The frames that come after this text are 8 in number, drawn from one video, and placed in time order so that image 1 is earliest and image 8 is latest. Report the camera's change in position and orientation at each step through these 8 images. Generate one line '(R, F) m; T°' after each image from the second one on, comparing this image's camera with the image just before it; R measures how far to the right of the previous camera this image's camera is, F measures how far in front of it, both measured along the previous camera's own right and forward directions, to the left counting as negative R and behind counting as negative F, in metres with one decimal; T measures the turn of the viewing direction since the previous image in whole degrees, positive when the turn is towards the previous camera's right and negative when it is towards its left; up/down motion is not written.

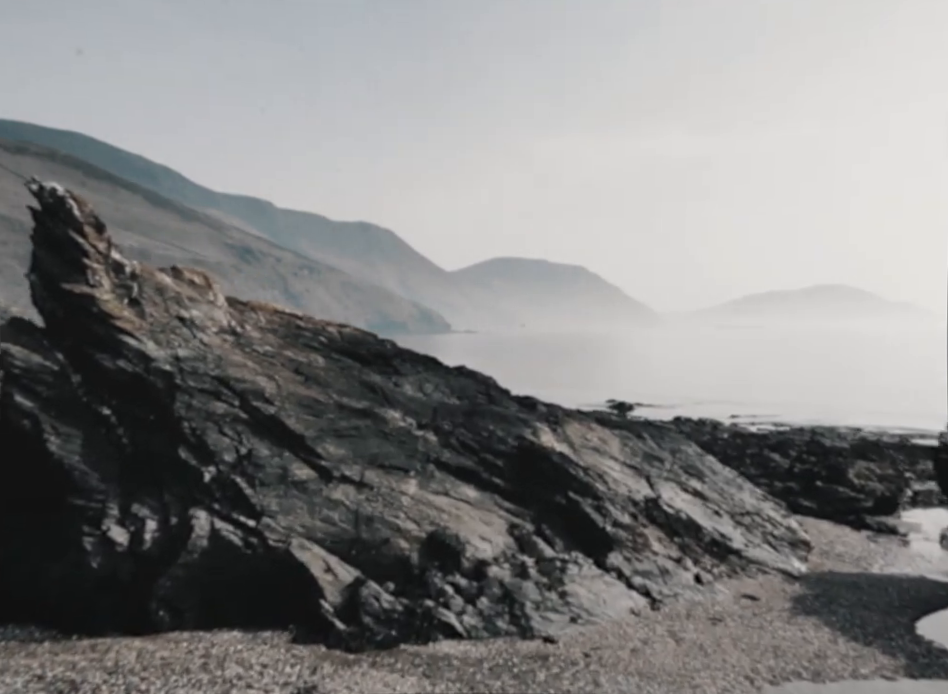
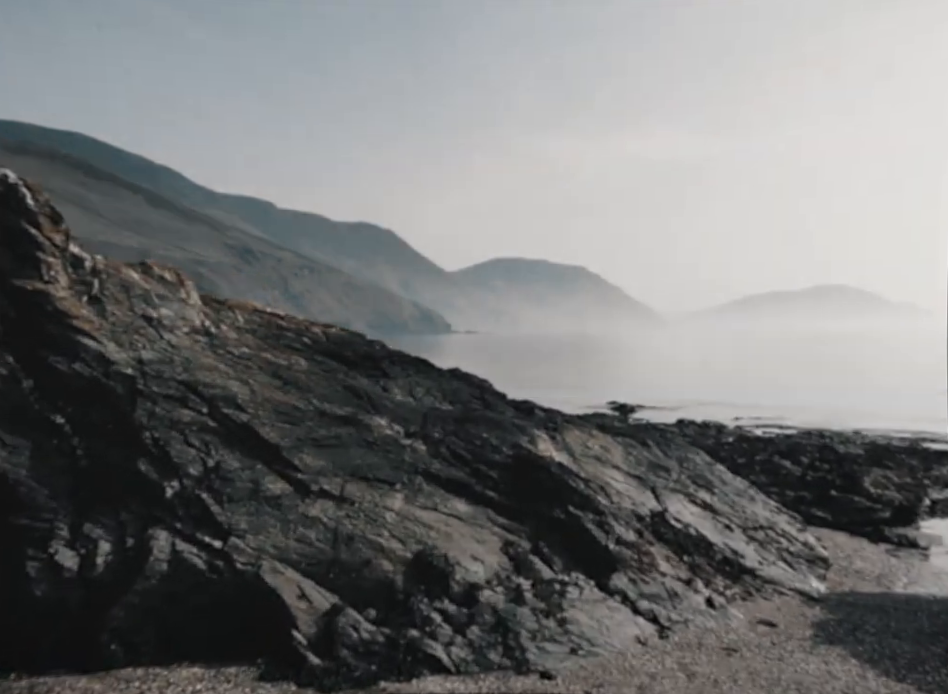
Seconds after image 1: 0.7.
(+0.4, +3.4) m; 0°
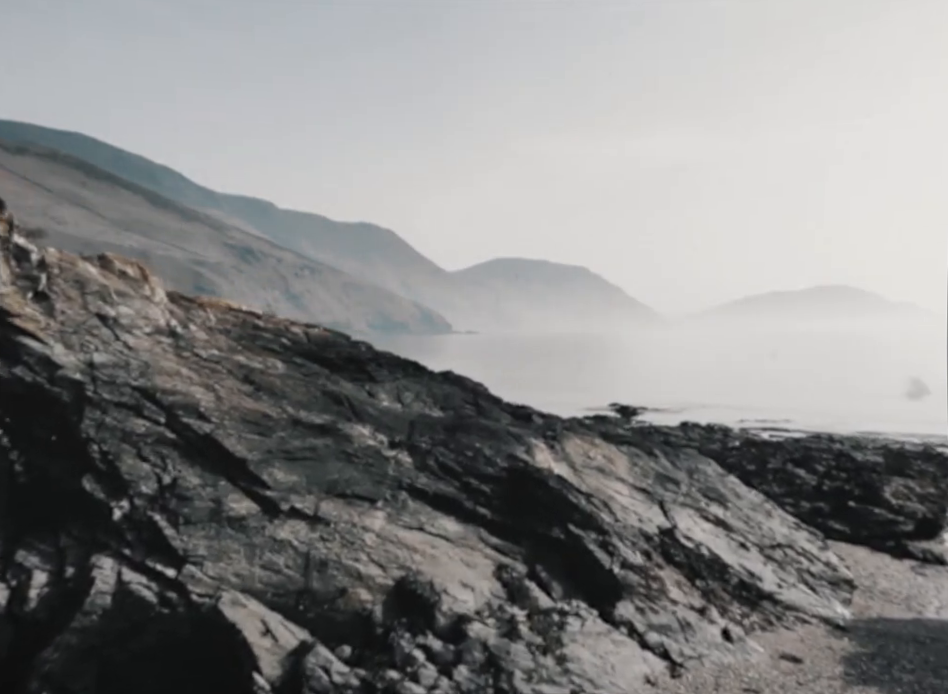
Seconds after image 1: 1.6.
(+0.5, +3.8) m; 0°
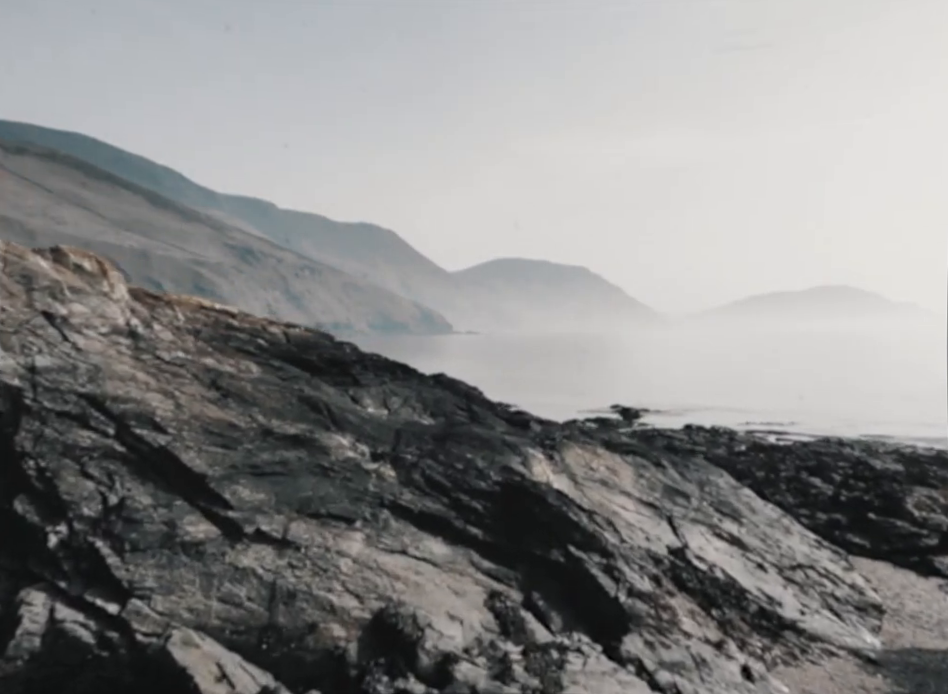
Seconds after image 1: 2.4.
(+0.4, +3.7) m; 0°
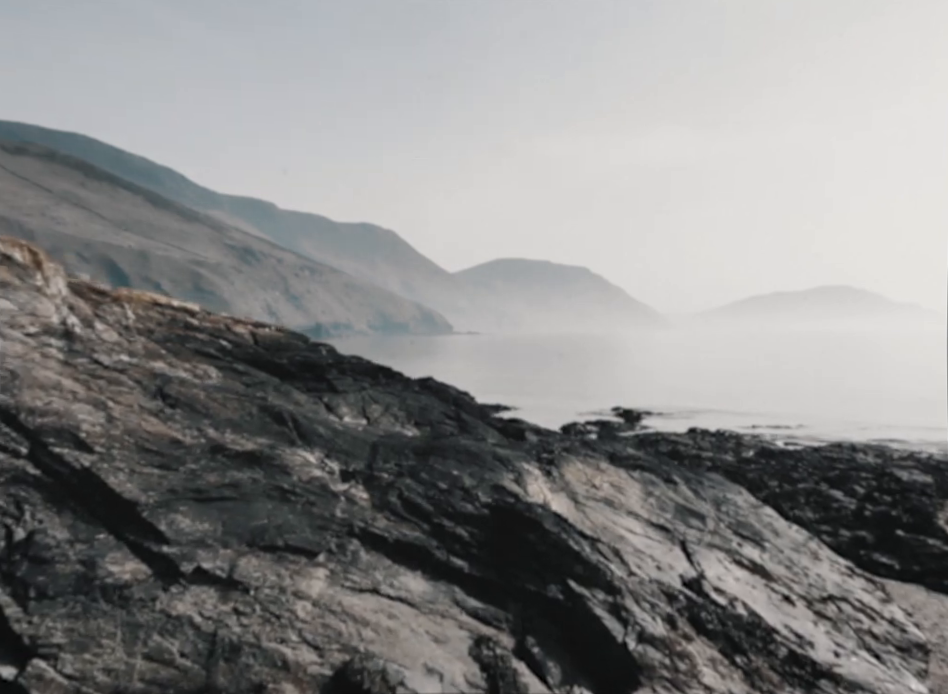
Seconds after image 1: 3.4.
(+0.6, +4.7) m; 0°
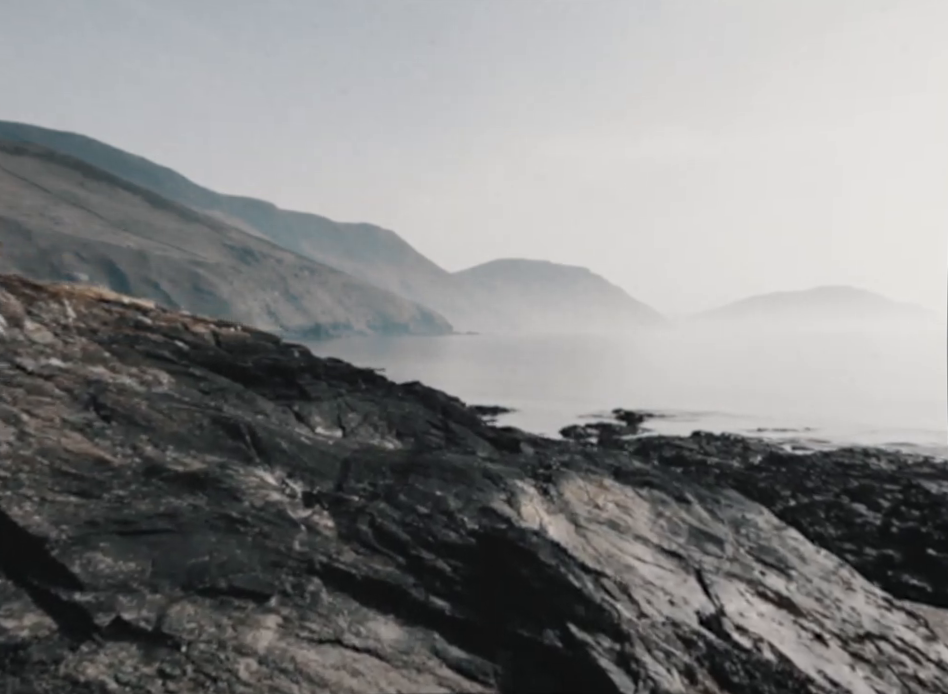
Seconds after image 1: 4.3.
(+0.5, +4.3) m; 0°
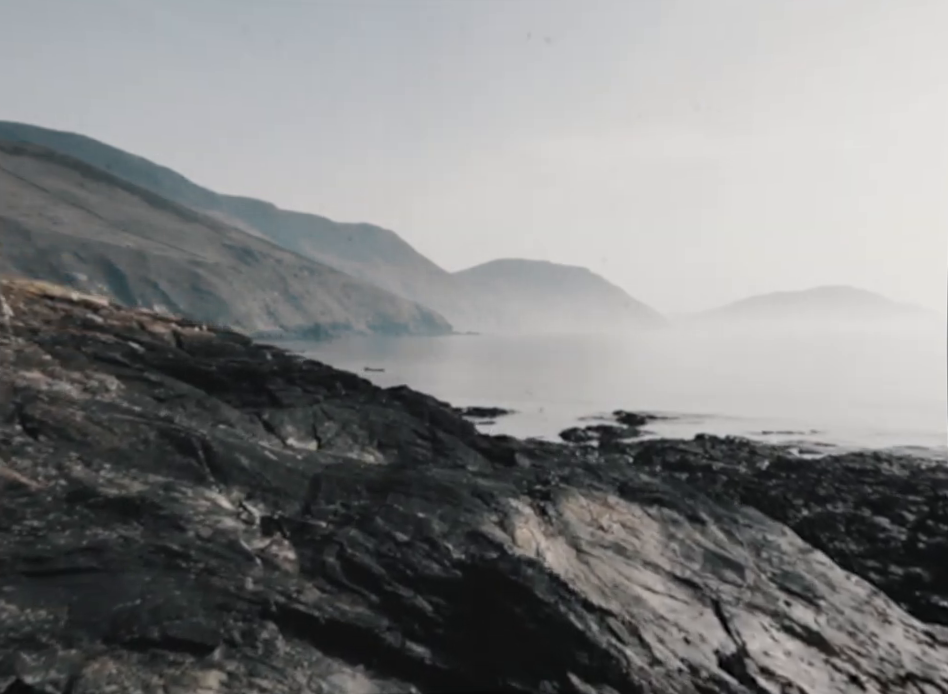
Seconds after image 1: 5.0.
(+0.4, +3.6) m; 0°
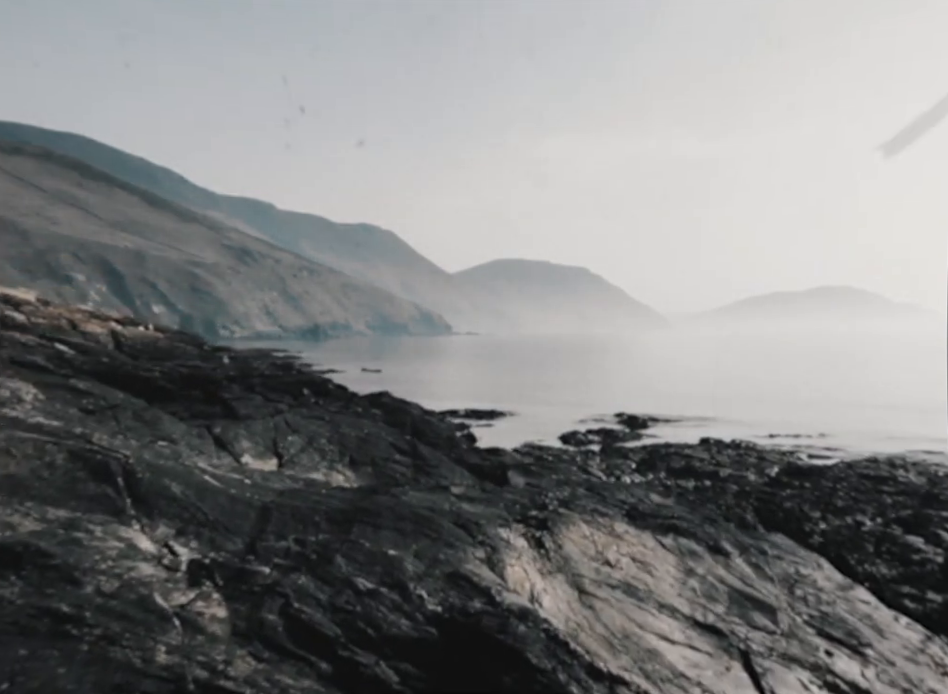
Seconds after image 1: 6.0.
(+0.5, +4.4) m; 0°
